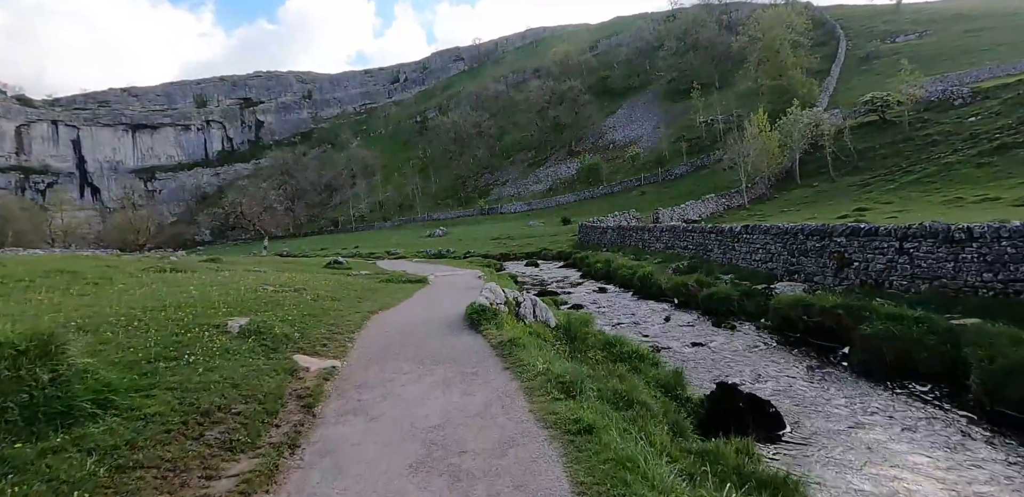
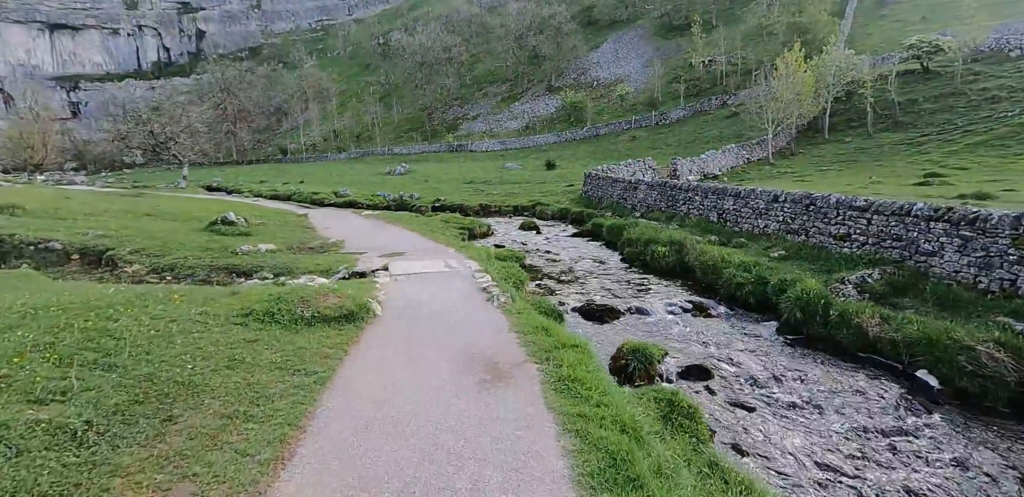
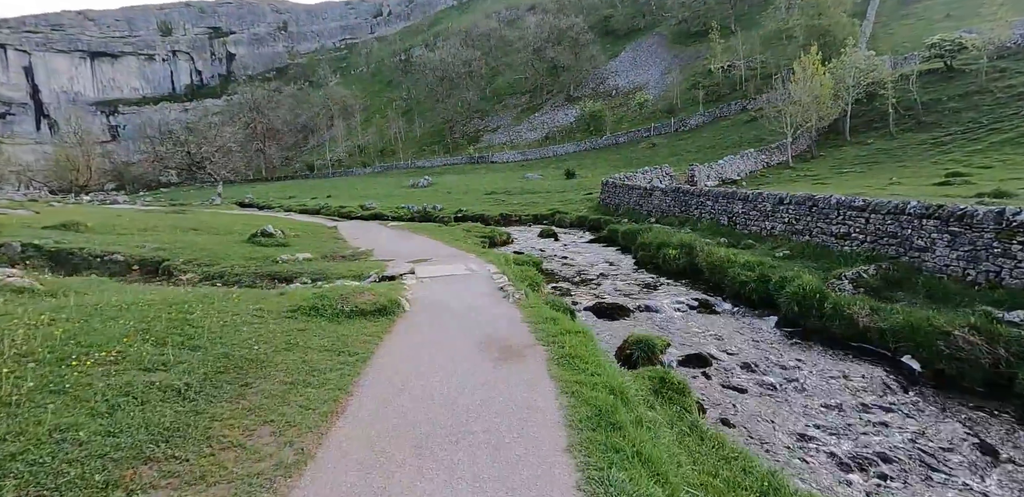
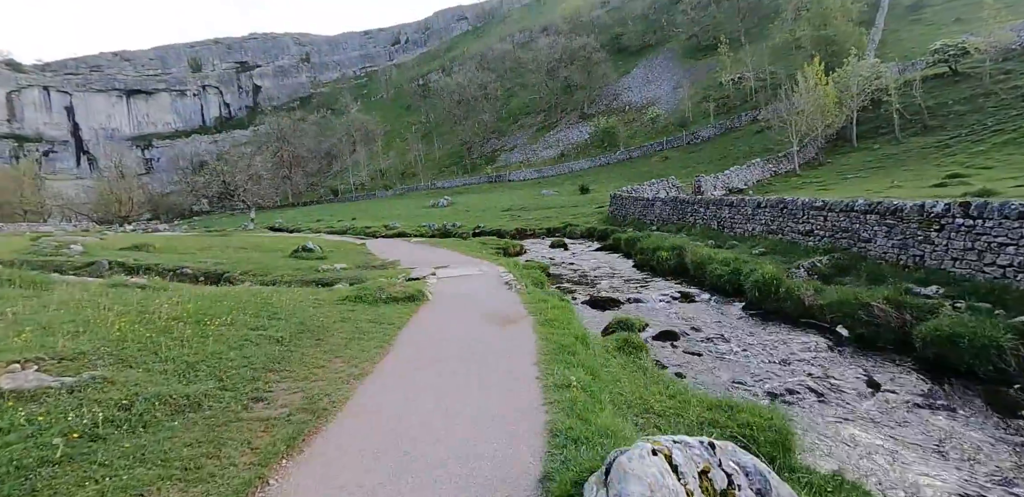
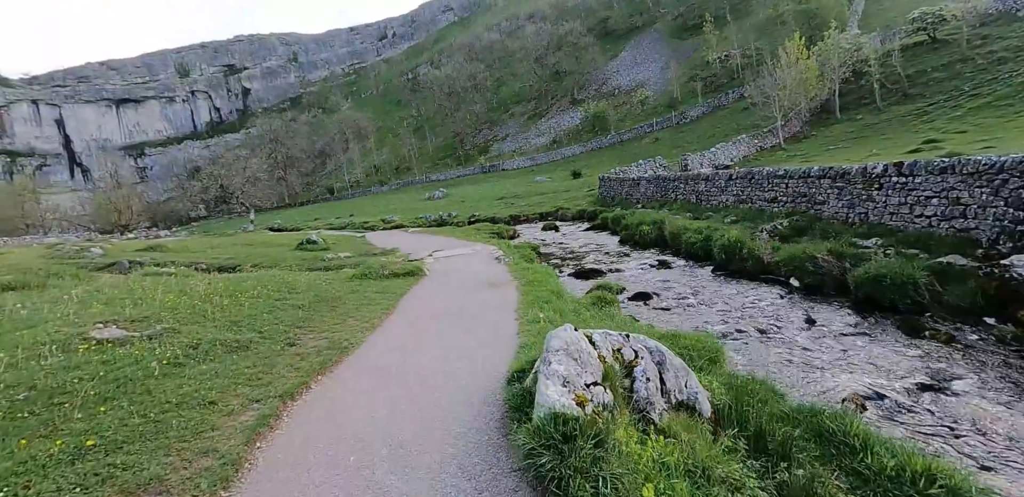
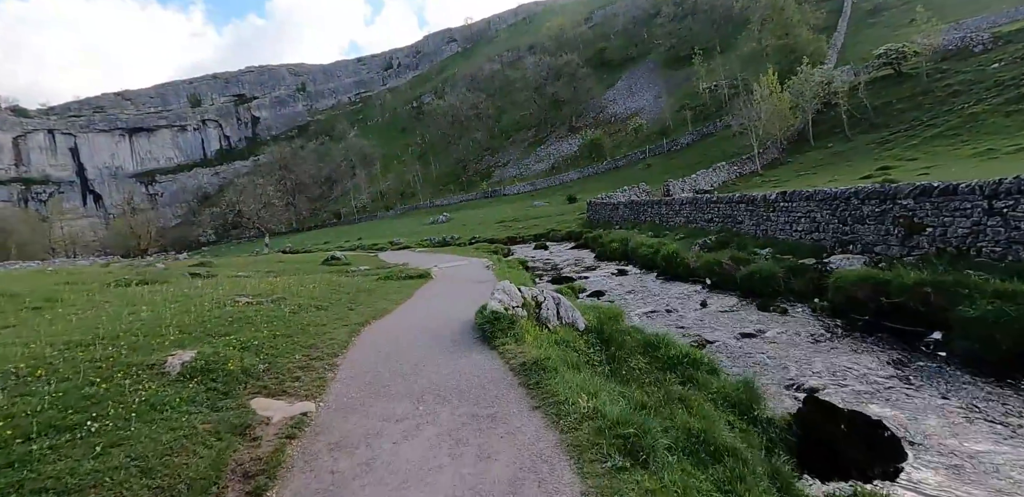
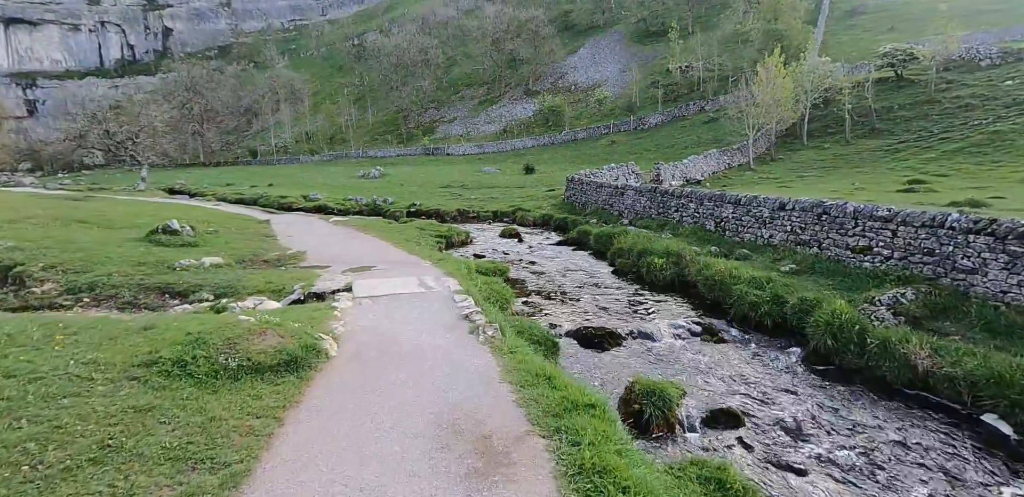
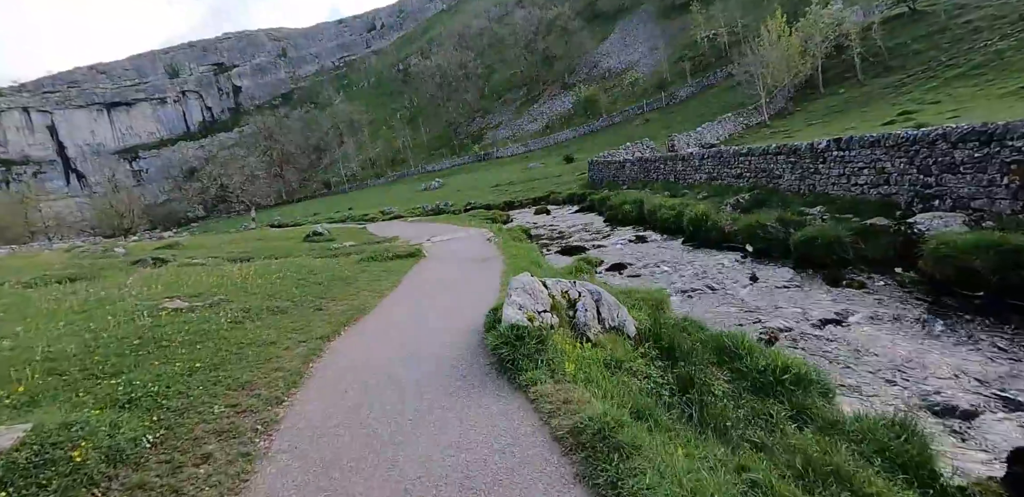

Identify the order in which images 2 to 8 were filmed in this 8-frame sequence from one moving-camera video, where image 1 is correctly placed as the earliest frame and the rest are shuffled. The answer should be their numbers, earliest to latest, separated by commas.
6, 8, 5, 4, 3, 2, 7
